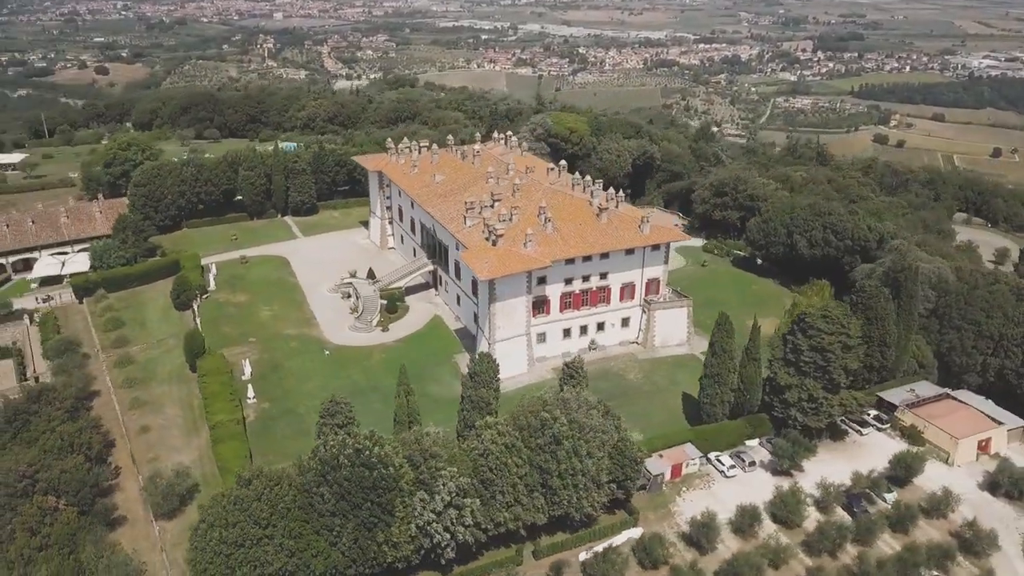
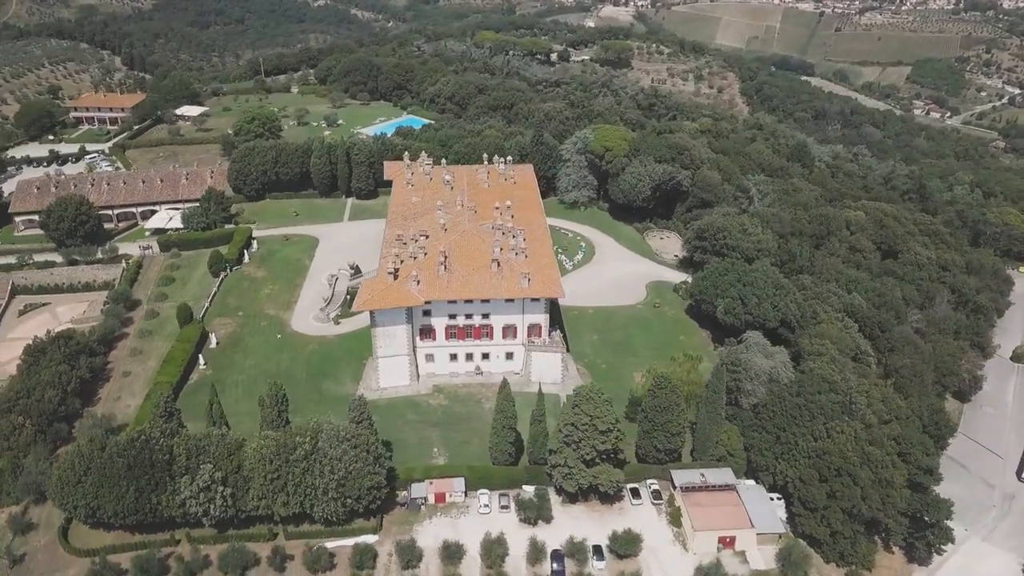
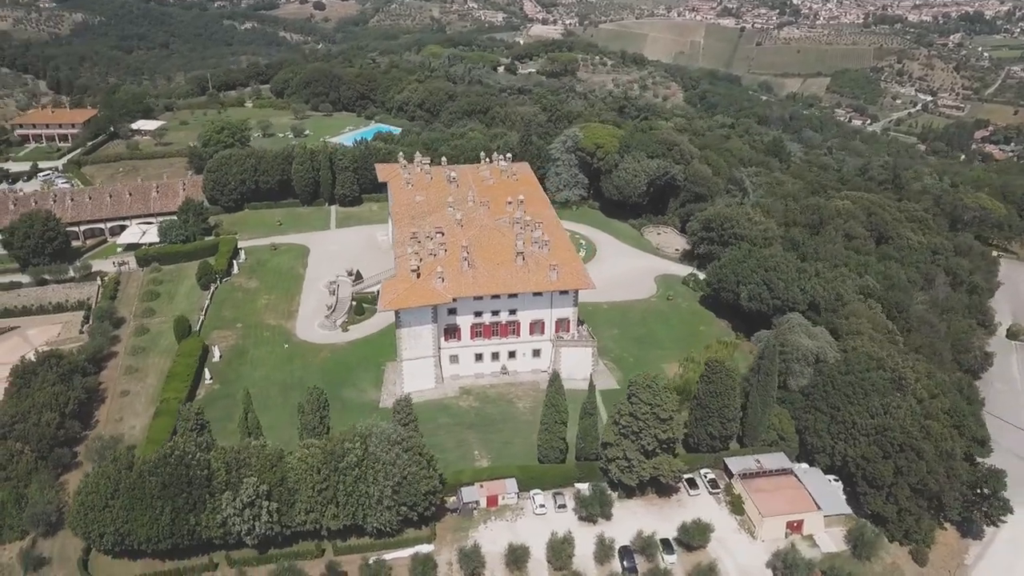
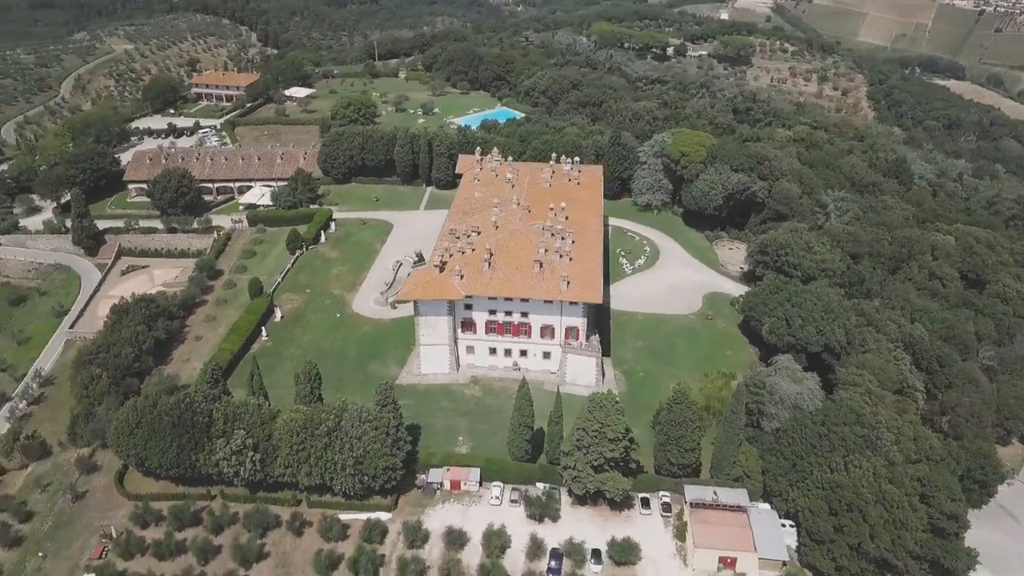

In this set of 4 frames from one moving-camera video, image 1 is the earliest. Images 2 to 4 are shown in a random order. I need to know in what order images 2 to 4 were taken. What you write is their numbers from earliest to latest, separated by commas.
3, 2, 4
